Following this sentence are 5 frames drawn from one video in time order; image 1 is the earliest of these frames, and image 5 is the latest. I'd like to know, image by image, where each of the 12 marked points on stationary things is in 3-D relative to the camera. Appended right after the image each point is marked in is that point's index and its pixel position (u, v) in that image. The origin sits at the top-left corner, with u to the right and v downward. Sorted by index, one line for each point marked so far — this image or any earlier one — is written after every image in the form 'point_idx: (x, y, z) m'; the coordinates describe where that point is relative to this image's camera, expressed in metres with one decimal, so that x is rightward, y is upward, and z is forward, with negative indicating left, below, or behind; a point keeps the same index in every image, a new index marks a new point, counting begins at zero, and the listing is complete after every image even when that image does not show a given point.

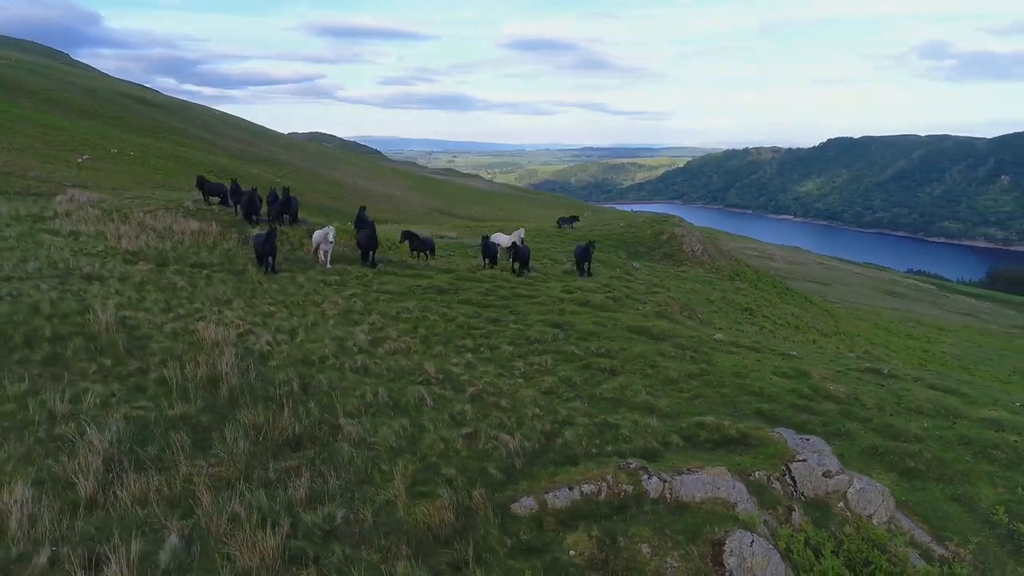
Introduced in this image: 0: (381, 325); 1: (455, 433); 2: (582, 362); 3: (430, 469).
0: (-2.5, -0.7, +14.8) m
1: (-0.7, -1.9, +9.9) m
2: (+1.3, -1.4, +13.8) m
3: (-0.9, -2.1, +9.0) m
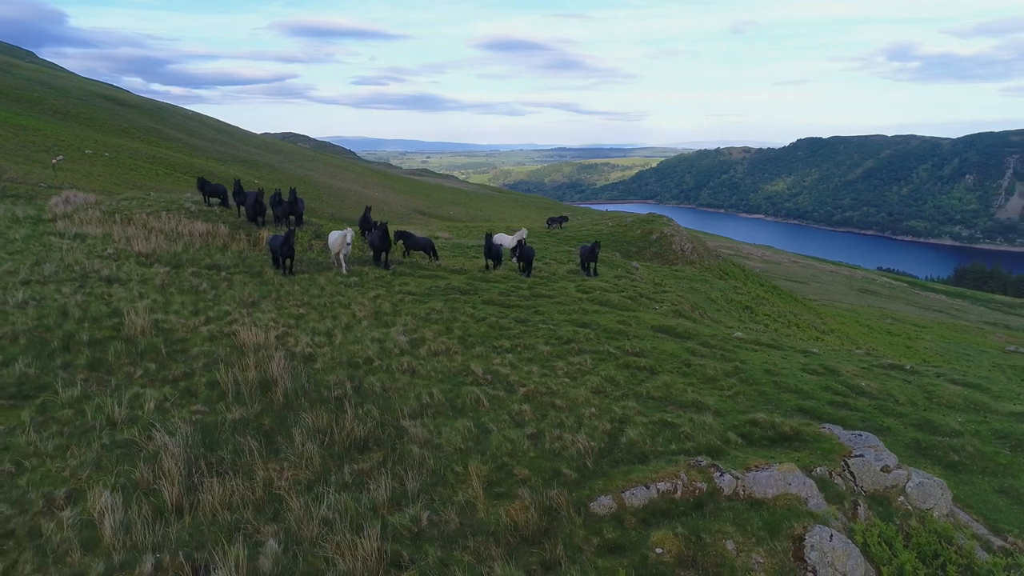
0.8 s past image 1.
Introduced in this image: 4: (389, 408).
0: (-1.8, -0.7, +14.7) m
1: (+0.1, -1.9, +9.9) m
2: (+2.0, -1.3, +13.8) m
3: (-0.1, -2.1, +9.0) m
4: (-1.6, -1.6, +10.4) m
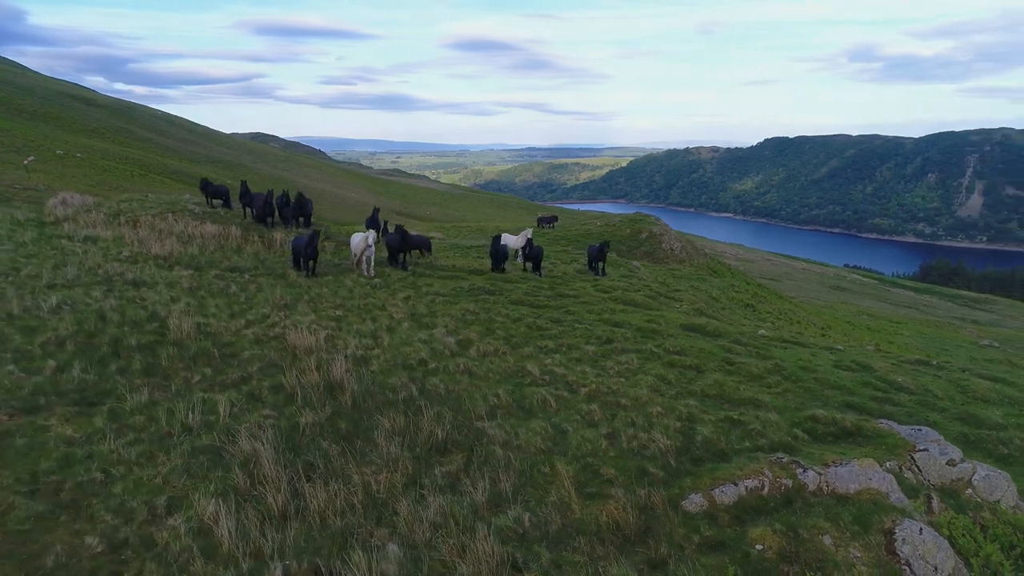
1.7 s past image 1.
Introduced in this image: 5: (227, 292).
0: (-1.0, -0.8, +14.7) m
1: (+1.1, -1.9, +9.9) m
2: (+2.8, -1.3, +13.9) m
3: (+0.9, -2.1, +9.0) m
4: (-0.7, -1.6, +10.3) m
5: (-6.1, -0.1, +16.3) m
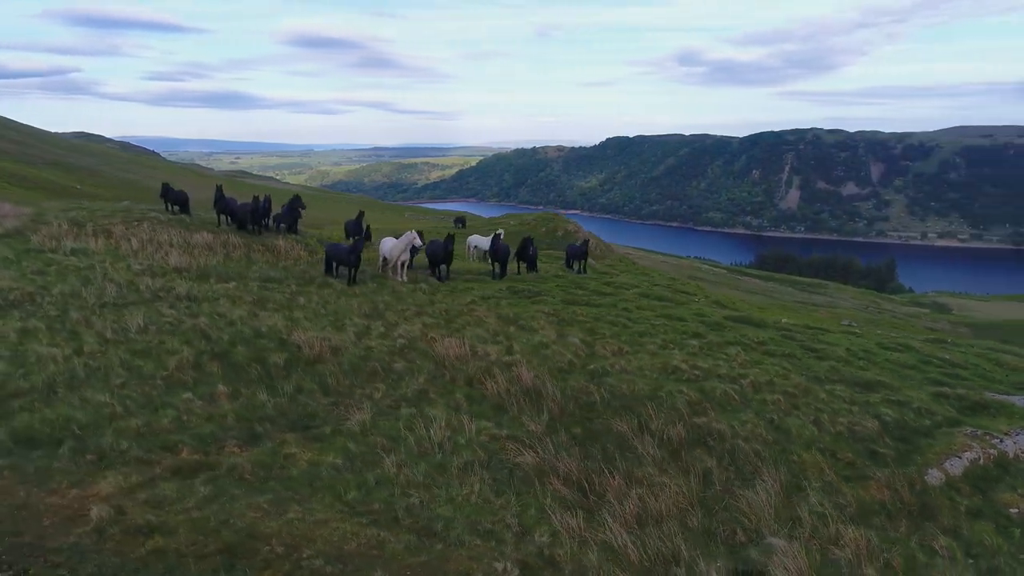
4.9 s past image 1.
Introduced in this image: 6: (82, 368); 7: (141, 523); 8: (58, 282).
0: (+0.9, -0.8, +14.7) m
1: (+4.0, -1.8, +10.4) m
2: (+4.9, -1.2, +14.7) m
3: (+4.0, -2.1, +9.6) m
4: (+2.1, -1.7, +10.5) m
5: (-4.4, -0.3, +15.4) m
6: (-5.8, -1.1, +10.3) m
7: (-3.2, -2.0, +6.6) m
8: (-9.2, +0.1, +15.4) m
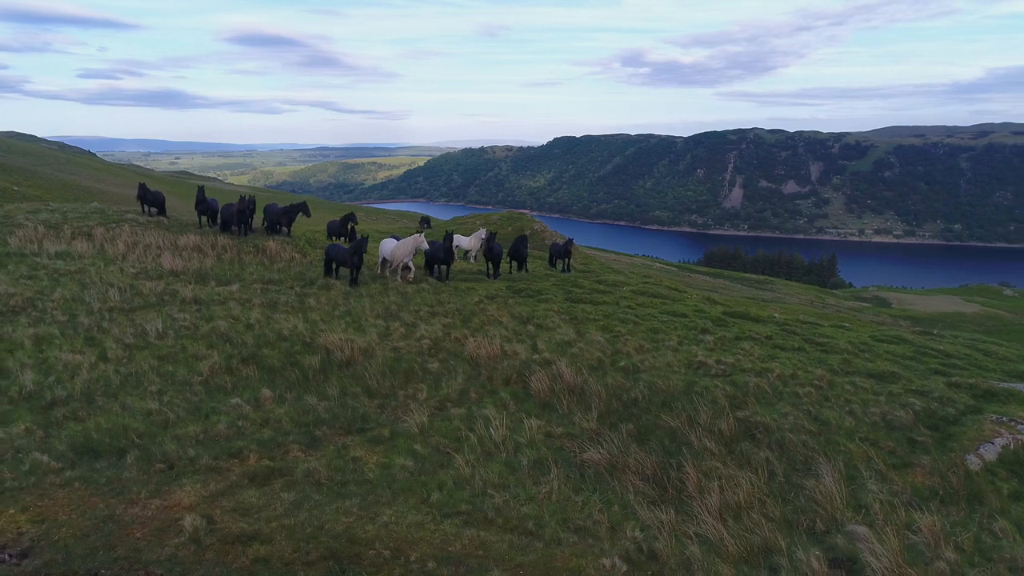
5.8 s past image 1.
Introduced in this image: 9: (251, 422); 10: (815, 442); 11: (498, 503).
0: (+1.2, -0.8, +14.8) m
1: (+4.6, -1.7, +10.7) m
2: (+5.2, -1.1, +15.1) m
3: (+4.6, -2.0, +9.9) m
4: (+2.7, -1.6, +10.7) m
5: (-4.1, -0.4, +15.1) m
6: (-5.2, -1.1, +9.9) m
7: (-2.3, -2.1, +6.4) m
8: (-8.9, 0.0, +14.9) m
9: (-3.1, -1.6, +8.9) m
10: (+3.8, -2.0, +9.7) m
11: (-0.2, -2.1, +7.3) m
